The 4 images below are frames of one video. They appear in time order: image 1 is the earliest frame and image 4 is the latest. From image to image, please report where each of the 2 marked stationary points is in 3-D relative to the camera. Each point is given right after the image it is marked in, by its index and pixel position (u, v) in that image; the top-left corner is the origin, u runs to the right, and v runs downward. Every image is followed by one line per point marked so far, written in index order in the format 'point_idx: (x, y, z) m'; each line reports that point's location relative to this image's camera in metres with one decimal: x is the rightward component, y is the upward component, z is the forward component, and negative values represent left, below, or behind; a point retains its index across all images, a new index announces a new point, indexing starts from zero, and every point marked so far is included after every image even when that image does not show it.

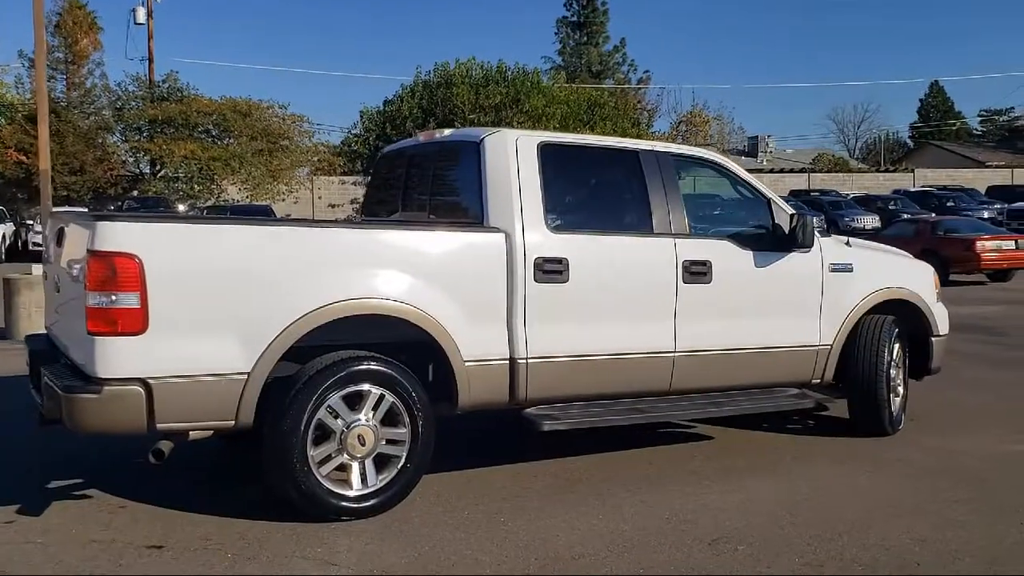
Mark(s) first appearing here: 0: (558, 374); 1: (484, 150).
0: (+0.3, -0.5, +5.9) m
1: (-0.2, +0.8, +6.0) m
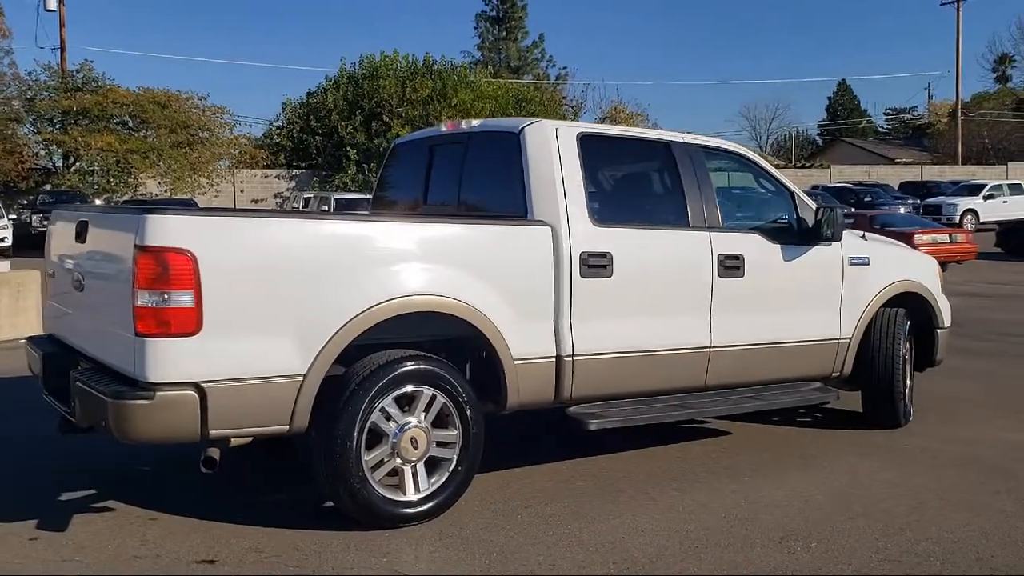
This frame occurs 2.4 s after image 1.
0: (+0.5, -0.5, +5.8) m
1: (+0.1, +0.9, +5.8) m
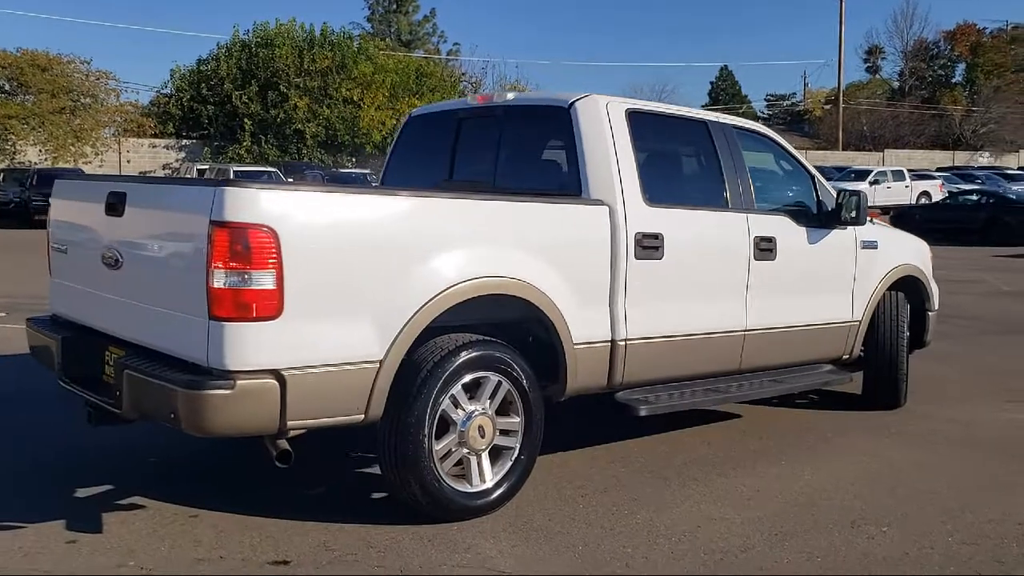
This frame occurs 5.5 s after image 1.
0: (+0.8, -0.4, +5.7) m
1: (+0.3, +1.0, +5.6) m
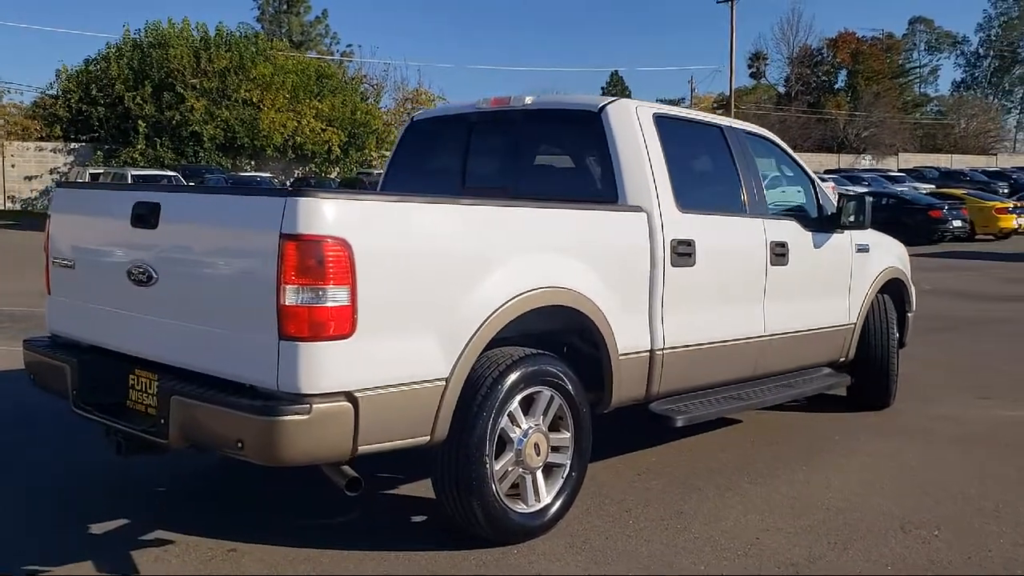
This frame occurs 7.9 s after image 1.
0: (+0.9, -0.4, +5.6) m
1: (+0.5, +0.9, +5.5) m
